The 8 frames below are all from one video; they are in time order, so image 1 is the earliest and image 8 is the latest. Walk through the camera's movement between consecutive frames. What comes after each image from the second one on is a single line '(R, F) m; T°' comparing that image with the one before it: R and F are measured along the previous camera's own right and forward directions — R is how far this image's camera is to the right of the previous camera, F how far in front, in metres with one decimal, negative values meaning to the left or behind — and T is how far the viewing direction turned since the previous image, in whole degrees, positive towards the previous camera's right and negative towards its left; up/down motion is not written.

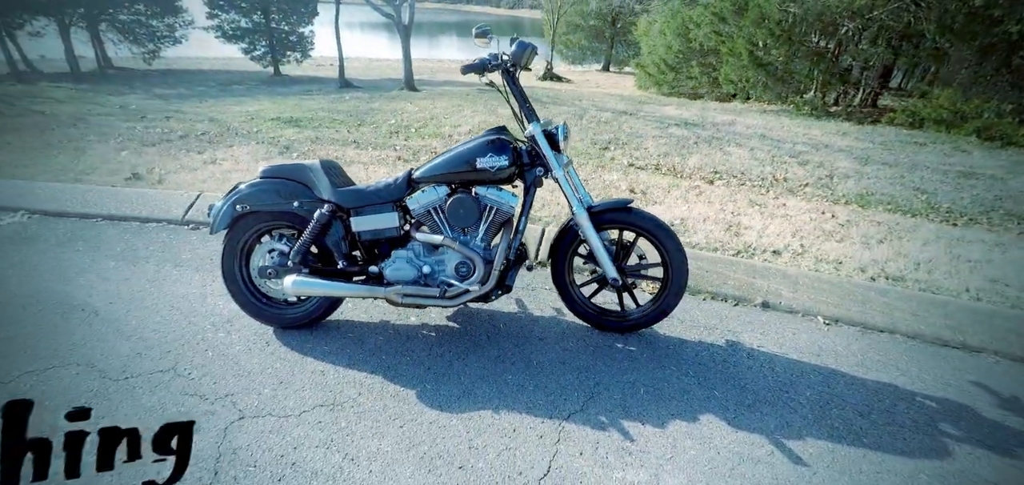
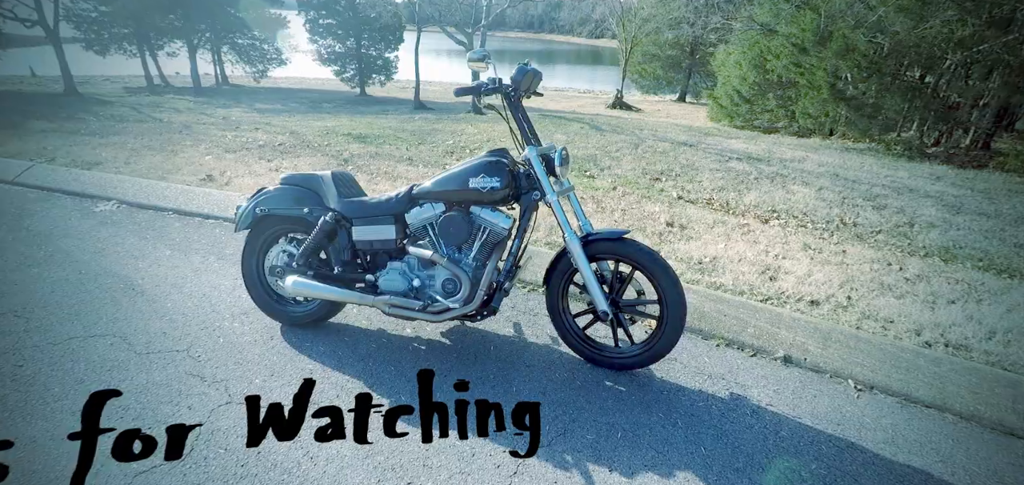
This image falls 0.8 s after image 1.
(+0.5, 0.0) m; -9°
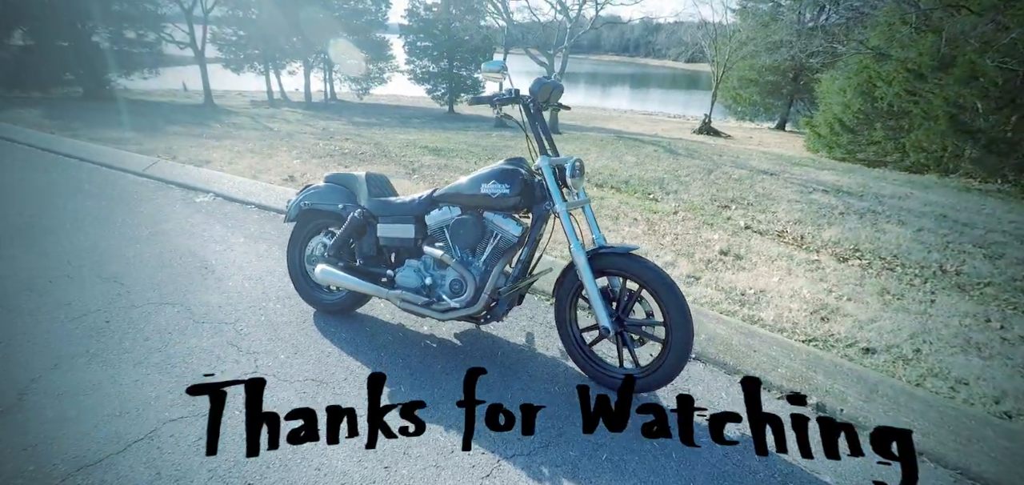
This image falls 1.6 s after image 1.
(+0.5, 0.0) m; -11°
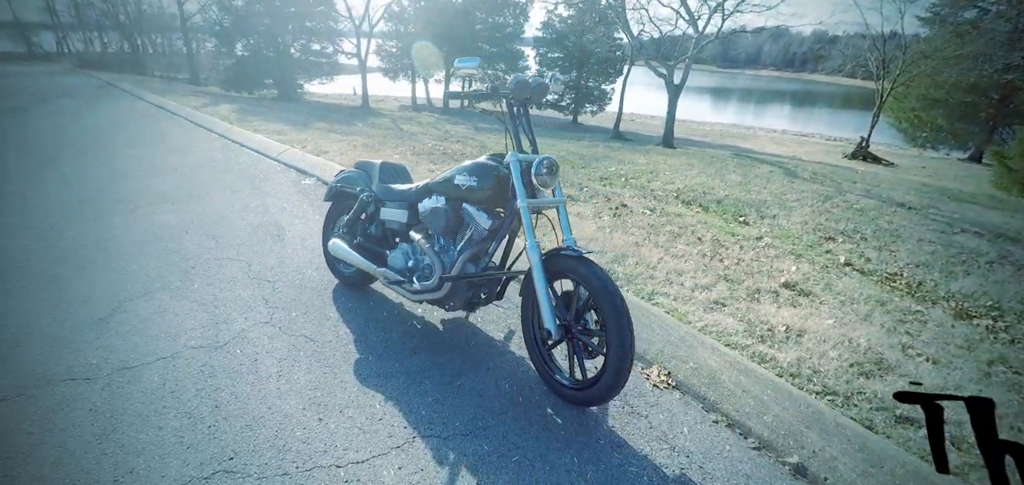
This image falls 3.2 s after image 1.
(+1.1, +0.1) m; -17°
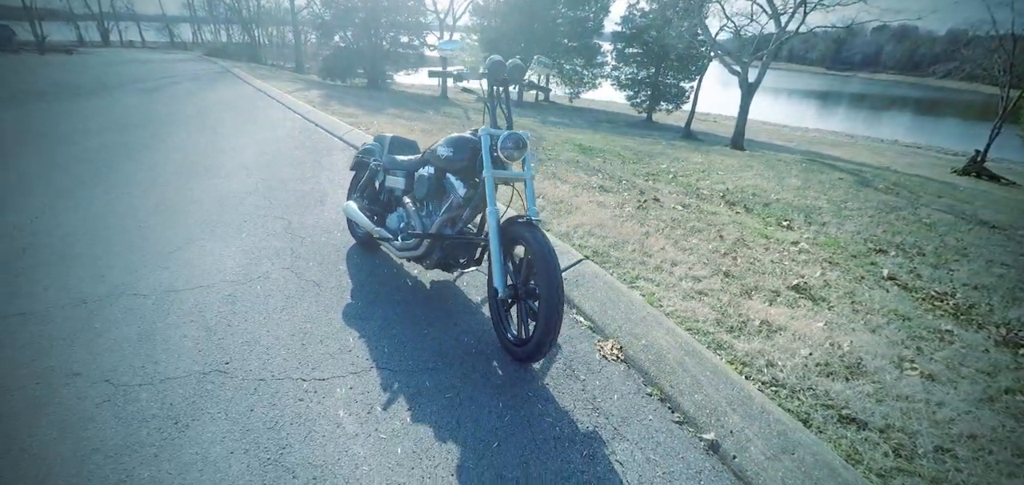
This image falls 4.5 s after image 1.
(+0.8, -0.2) m; -10°
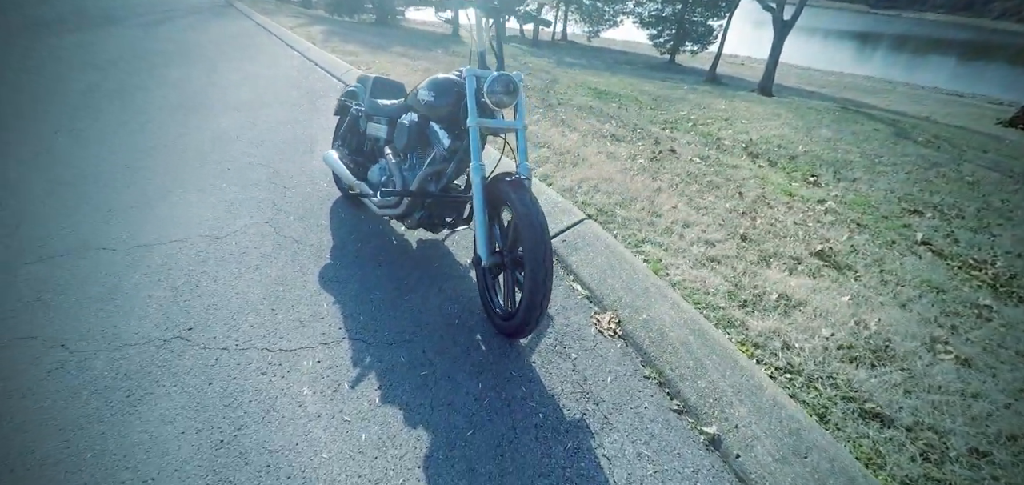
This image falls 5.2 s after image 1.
(+0.2, +0.4) m; -2°
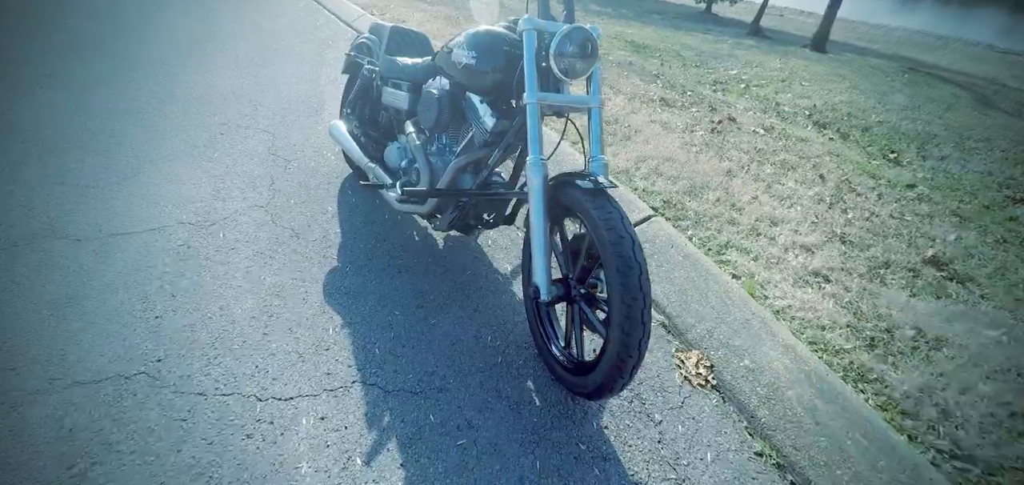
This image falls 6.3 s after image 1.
(-0.2, +0.7) m; -1°
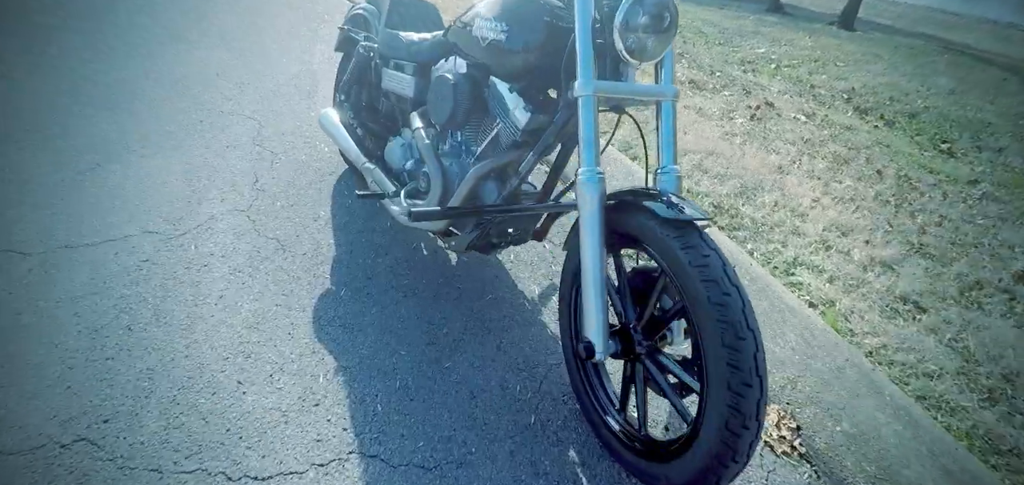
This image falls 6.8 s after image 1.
(-0.1, +0.5) m; 0°
